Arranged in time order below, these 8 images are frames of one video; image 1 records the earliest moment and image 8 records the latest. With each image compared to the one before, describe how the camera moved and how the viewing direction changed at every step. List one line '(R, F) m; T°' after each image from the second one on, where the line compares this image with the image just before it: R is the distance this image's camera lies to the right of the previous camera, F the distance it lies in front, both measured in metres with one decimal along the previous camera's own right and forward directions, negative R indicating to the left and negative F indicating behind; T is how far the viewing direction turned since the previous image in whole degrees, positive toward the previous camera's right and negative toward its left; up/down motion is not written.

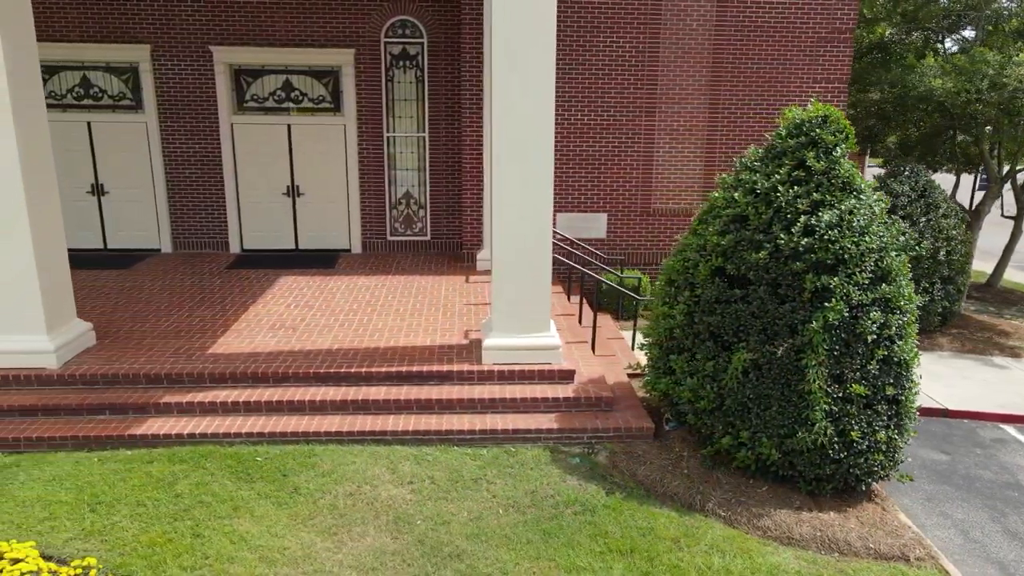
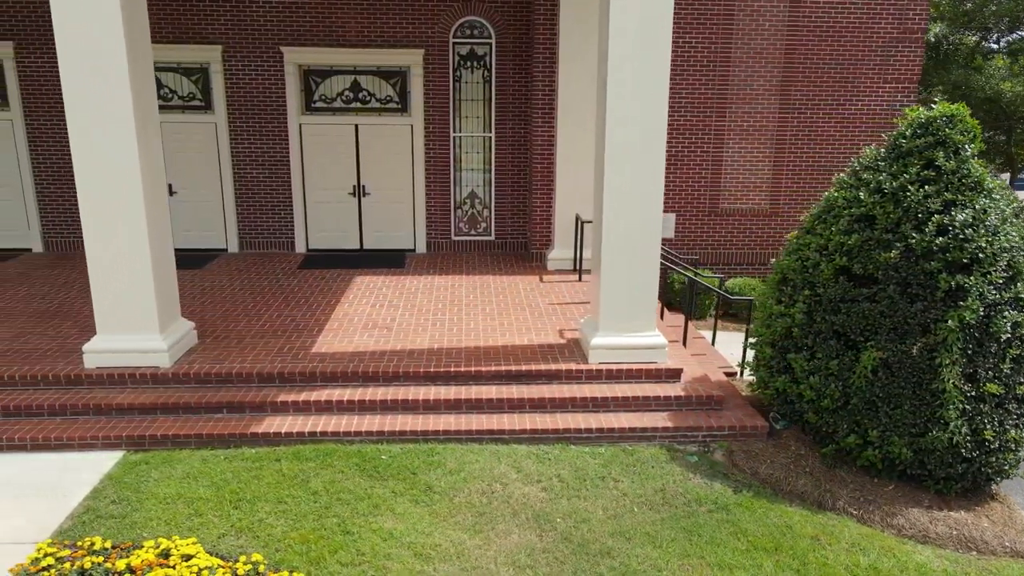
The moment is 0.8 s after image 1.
(-0.7, 0.0) m; 0°
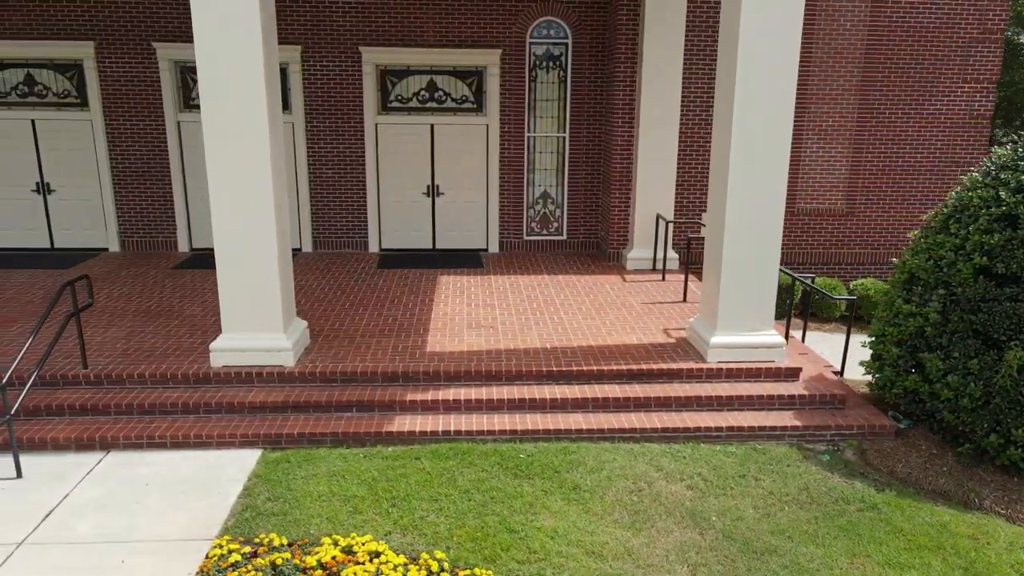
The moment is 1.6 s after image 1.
(-0.8, 0.0) m; 0°
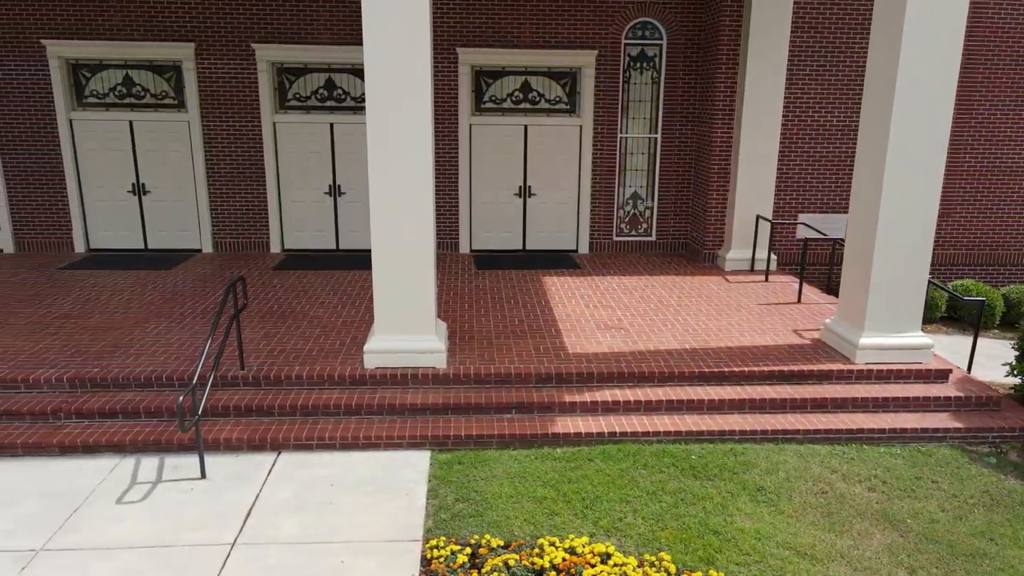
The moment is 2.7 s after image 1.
(-1.0, 0.0) m; 0°
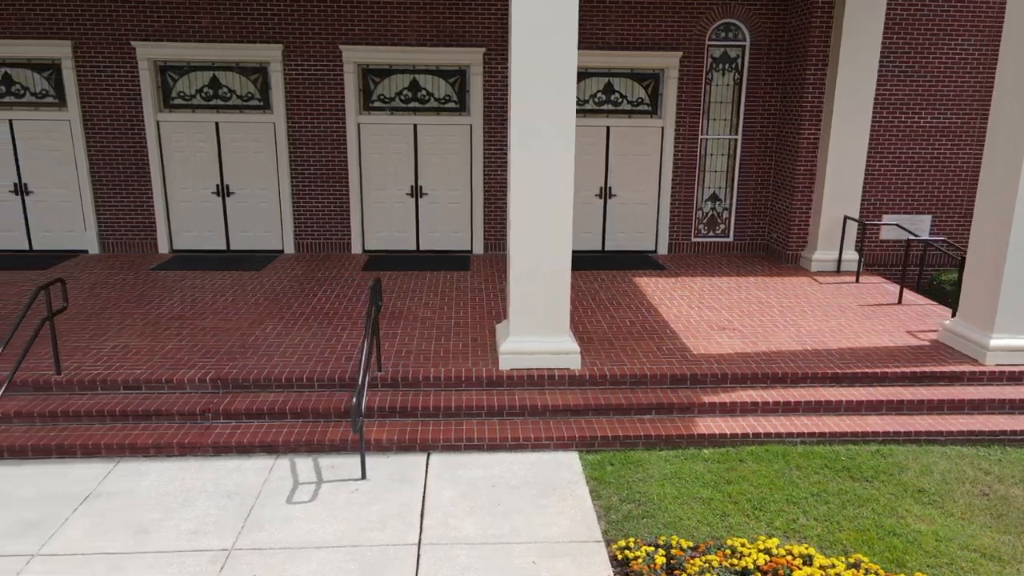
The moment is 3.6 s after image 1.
(-0.9, 0.0) m; 0°
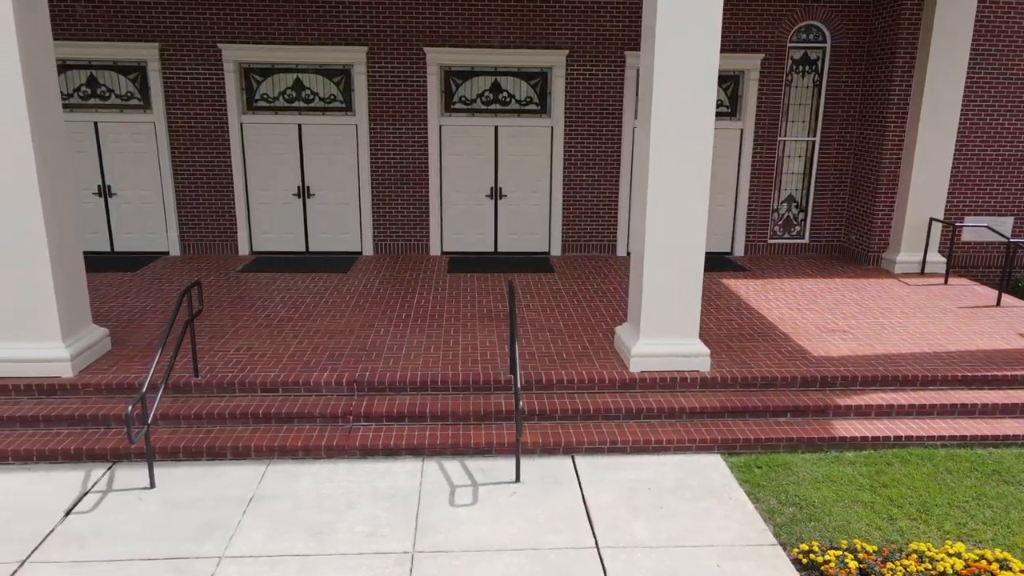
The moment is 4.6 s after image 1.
(-0.8, 0.0) m; 0°
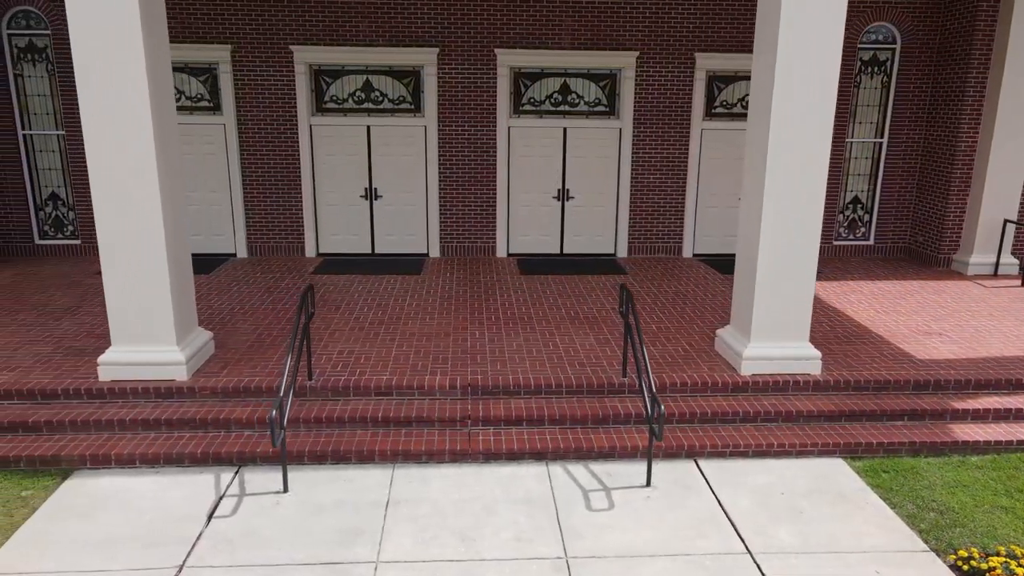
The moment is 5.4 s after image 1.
(-0.7, 0.0) m; 0°
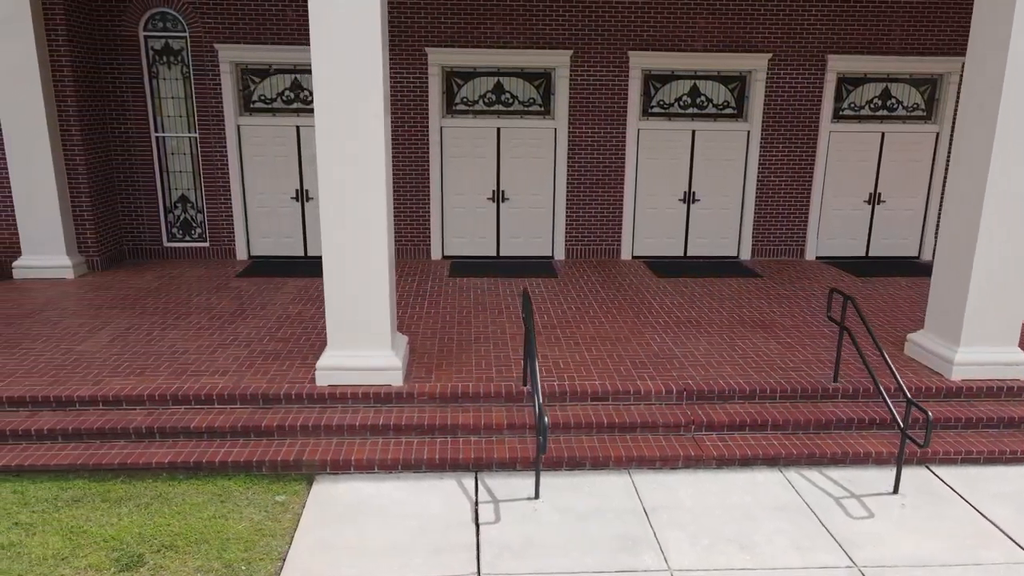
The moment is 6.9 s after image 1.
(-1.3, 0.0) m; -1°
